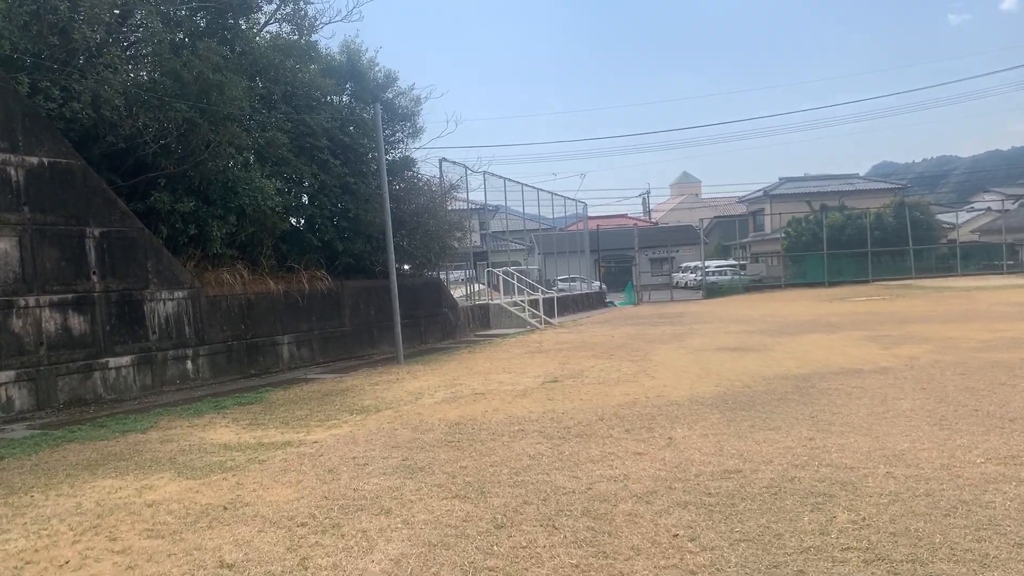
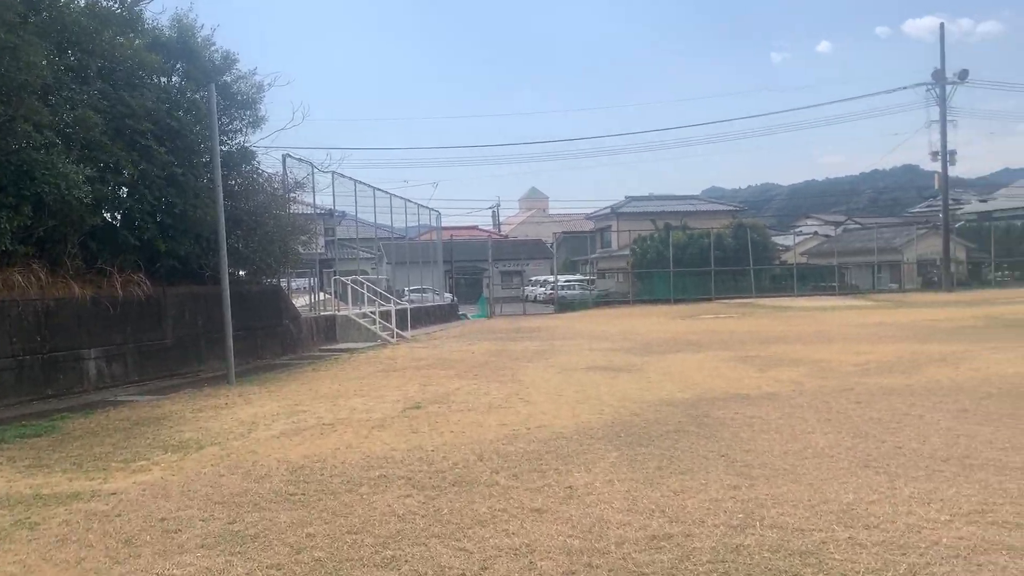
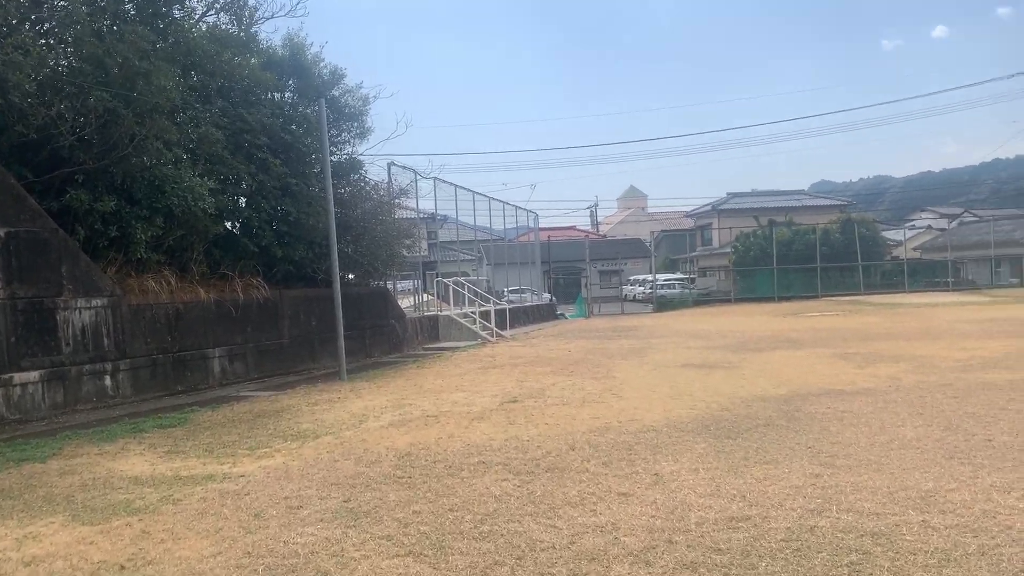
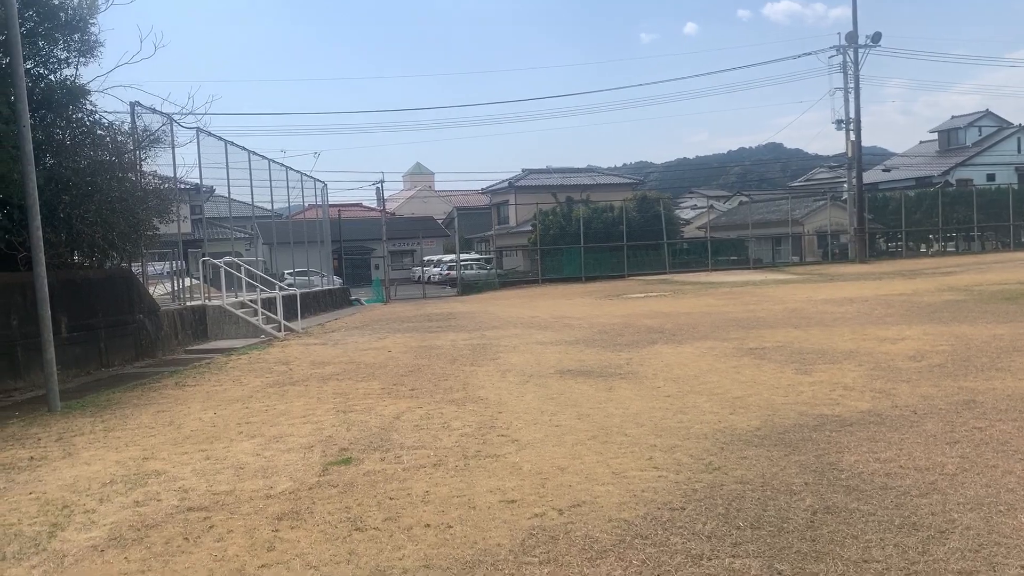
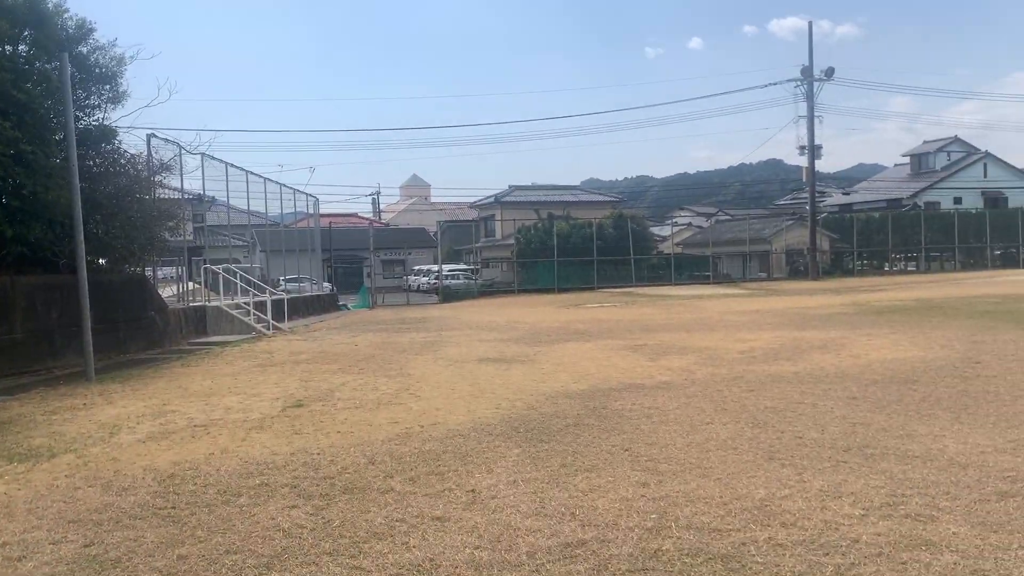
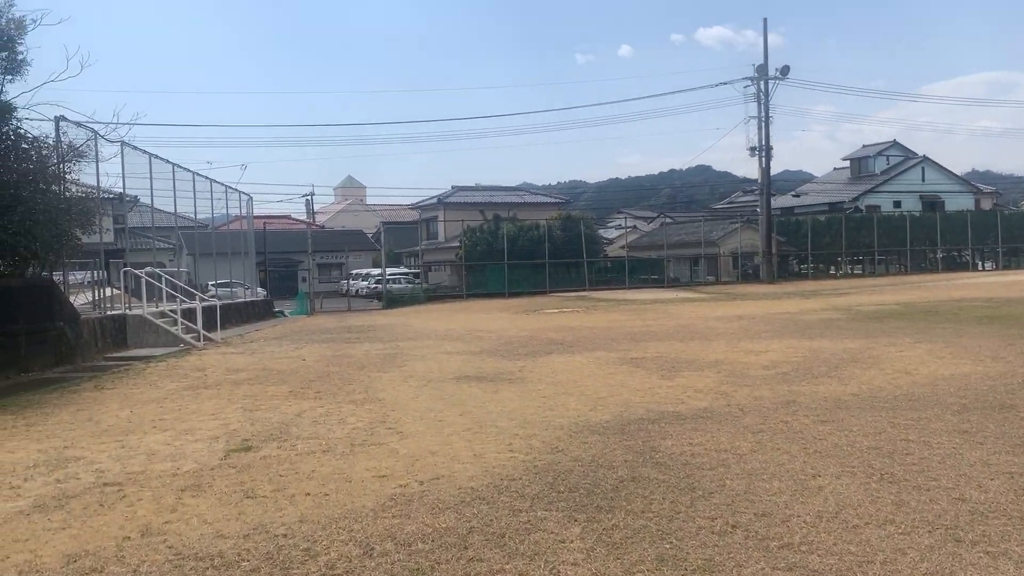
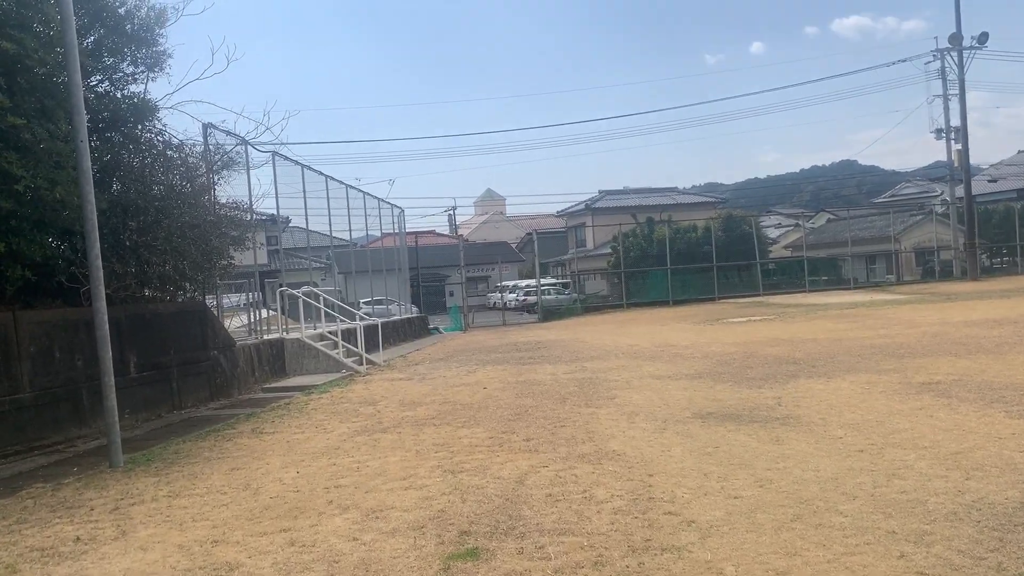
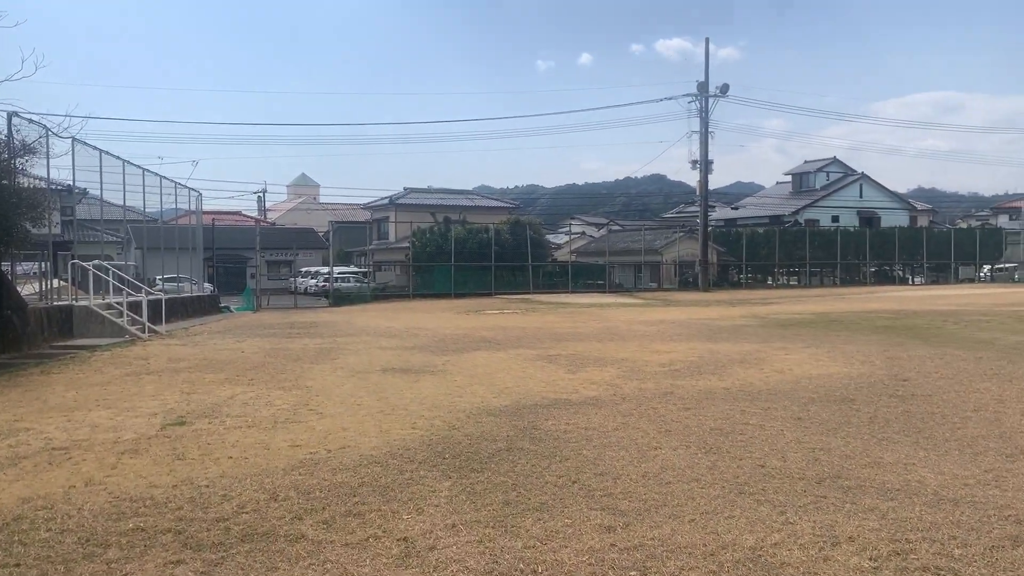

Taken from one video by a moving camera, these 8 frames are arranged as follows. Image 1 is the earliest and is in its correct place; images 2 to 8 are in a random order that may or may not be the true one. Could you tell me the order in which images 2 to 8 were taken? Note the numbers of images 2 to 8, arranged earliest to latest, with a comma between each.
3, 2, 5, 8, 6, 4, 7
